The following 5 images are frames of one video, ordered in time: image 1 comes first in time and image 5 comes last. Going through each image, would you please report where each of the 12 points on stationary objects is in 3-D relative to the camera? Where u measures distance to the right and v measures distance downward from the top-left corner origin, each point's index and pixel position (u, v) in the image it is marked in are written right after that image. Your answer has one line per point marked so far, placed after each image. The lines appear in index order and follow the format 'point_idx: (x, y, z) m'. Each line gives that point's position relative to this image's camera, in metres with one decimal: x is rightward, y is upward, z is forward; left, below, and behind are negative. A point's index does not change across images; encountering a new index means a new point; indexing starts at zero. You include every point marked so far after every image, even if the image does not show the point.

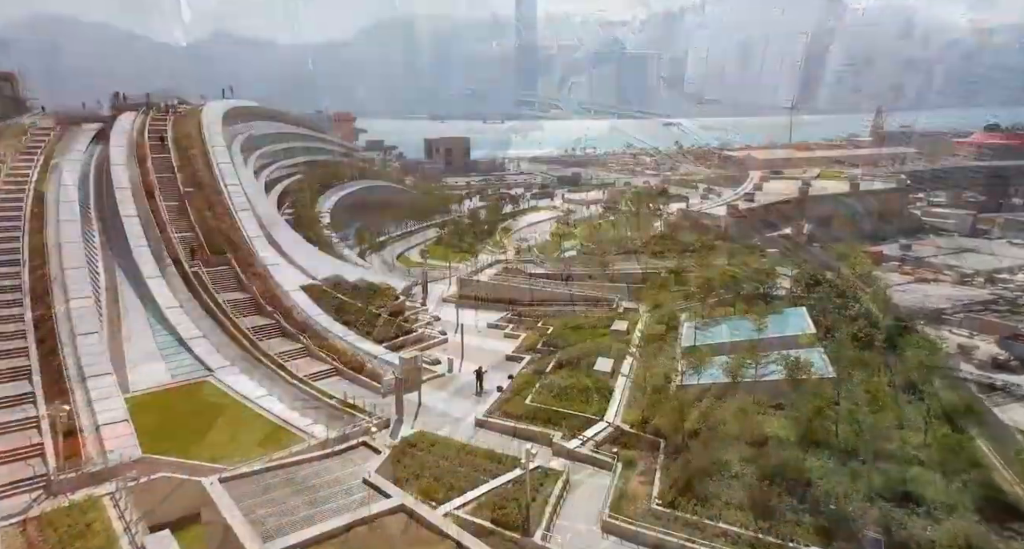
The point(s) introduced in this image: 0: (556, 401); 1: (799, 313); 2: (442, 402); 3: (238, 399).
0: (+1.3, -3.8, +18.1) m
1: (+9.4, -1.3, +19.7) m
2: (-2.3, -4.1, +19.5) m
3: (-8.4, -3.8, +18.5) m
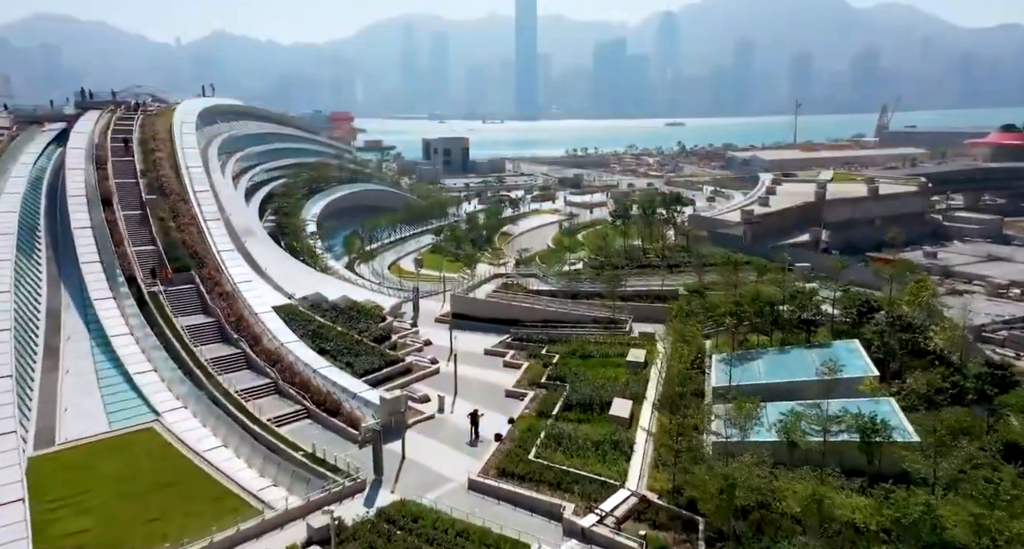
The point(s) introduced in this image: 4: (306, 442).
0: (+1.3, -4.6, +15.1) m
1: (+9.5, -2.1, +16.7) m
2: (-2.2, -4.9, +16.4) m
3: (-8.4, -4.6, +15.5) m
4: (-5.8, -4.7, +16.9) m
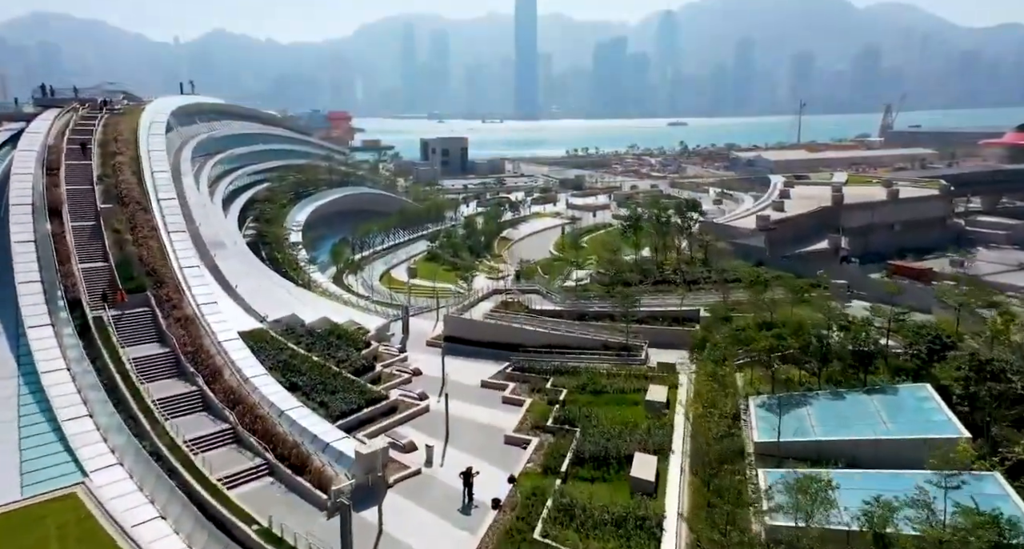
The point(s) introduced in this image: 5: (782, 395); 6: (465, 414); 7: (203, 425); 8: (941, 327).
0: (+1.4, -5.3, +12.2) m
1: (+9.5, -2.8, +13.8) m
2: (-2.2, -5.7, +13.5) m
3: (-8.4, -5.3, +12.5) m
4: (-5.8, -5.5, +14.0) m
5: (+7.0, -3.1, +15.6) m
6: (-1.5, -4.4, +18.8) m
7: (-8.6, -4.2, +16.8) m
8: (+11.8, -1.5, +16.5) m
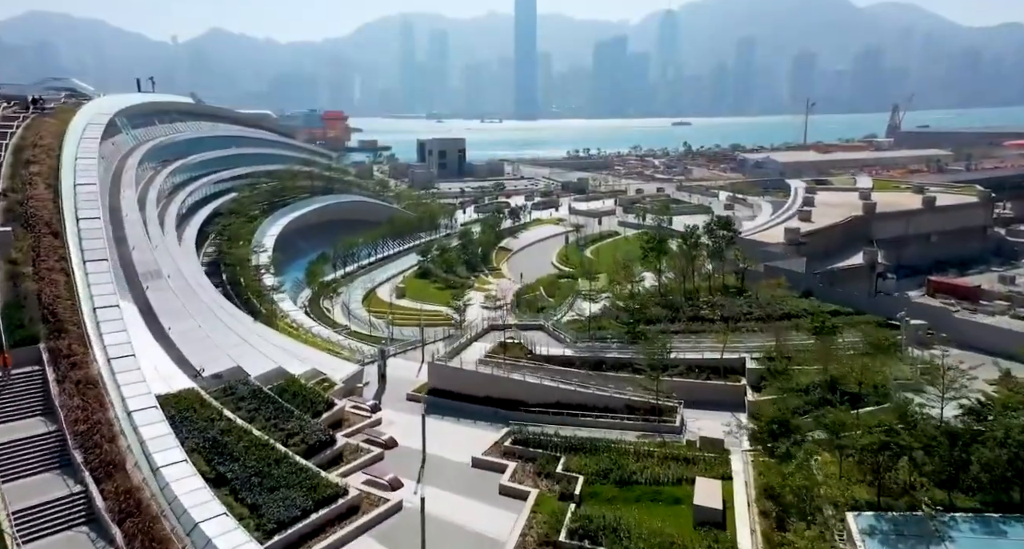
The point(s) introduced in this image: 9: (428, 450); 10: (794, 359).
0: (+1.4, -6.6, +7.4) m
1: (+9.5, -4.1, +9.1) m
2: (-2.2, -6.9, +8.8) m
3: (-8.4, -6.6, +7.8) m
4: (-5.8, -6.7, +9.3) m
5: (+7.0, -4.4, +10.9) m
6: (-1.5, -5.6, +14.1) m
7: (-8.6, -5.4, +12.1) m
8: (+11.8, -2.7, +11.8) m
9: (-2.4, -4.9, +17.0) m
10: (+8.5, -2.4, +18.1) m
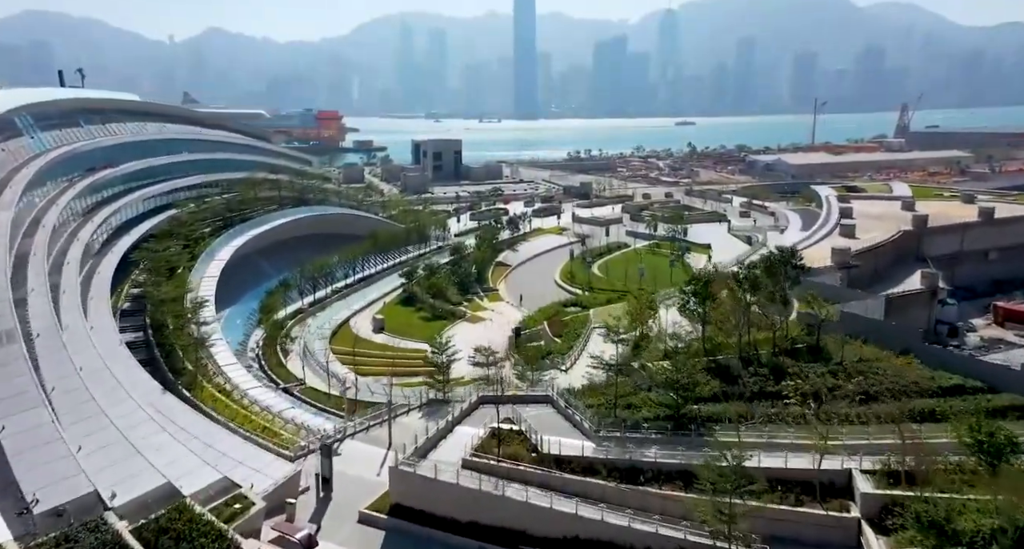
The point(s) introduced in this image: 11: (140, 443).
0: (+1.3, -8.2, +1.3) m
1: (+9.4, -5.7, +2.9) m
2: (-2.3, -8.5, +2.6) m
3: (-8.5, -8.2, +1.6) m
4: (-5.8, -8.3, +3.1) m
5: (+6.9, -6.0, +4.7) m
6: (-1.5, -7.2, +8.0) m
7: (-8.7, -7.0, +5.9) m
8: (+11.7, -4.3, +5.7) m
9: (-2.4, -6.5, +10.8) m
10: (+8.4, -4.0, +11.9) m
11: (-8.9, -4.0, +14.4) m
